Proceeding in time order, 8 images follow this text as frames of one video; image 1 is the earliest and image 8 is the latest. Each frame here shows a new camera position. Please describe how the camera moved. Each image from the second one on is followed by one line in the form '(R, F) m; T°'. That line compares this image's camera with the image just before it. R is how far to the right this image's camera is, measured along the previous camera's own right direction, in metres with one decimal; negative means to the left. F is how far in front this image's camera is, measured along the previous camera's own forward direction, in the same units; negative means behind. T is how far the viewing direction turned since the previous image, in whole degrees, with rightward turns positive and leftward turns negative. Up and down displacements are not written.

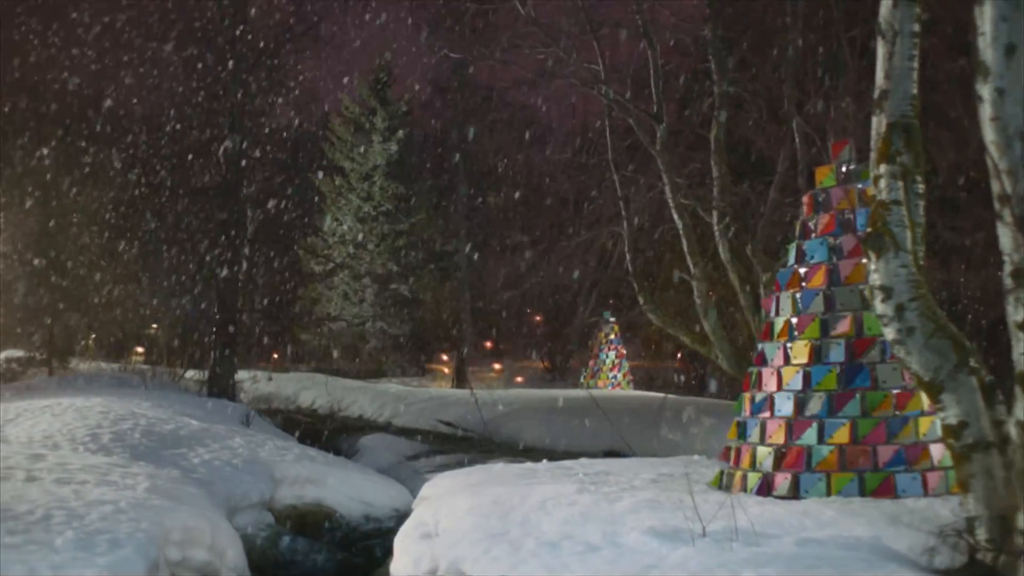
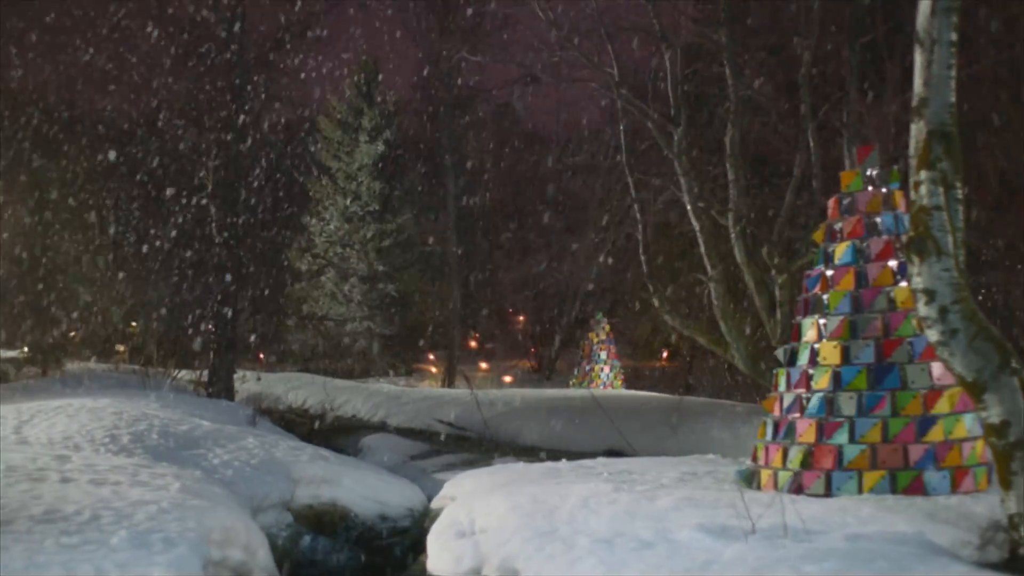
(-0.5, -0.2) m; +1°
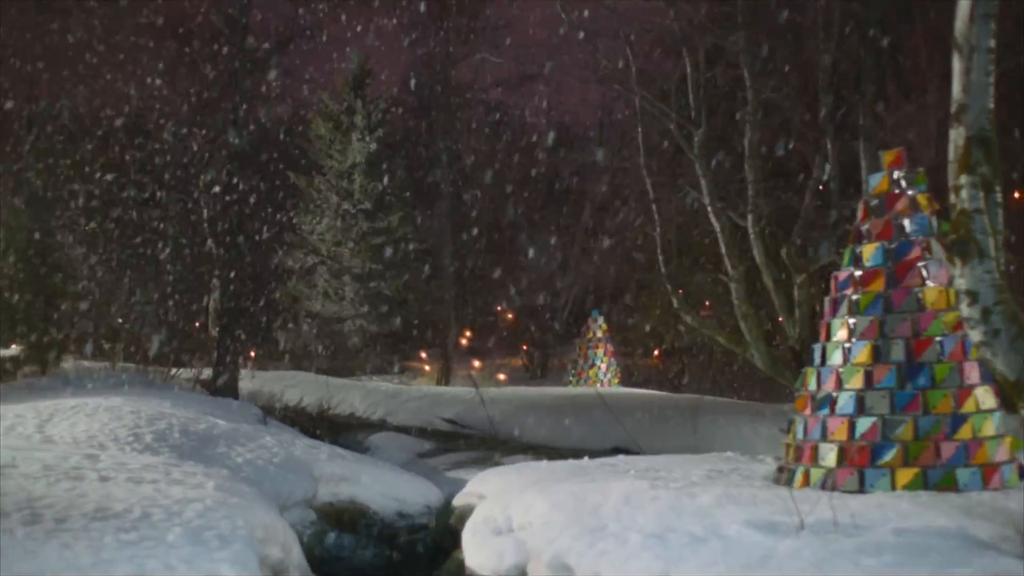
(-0.4, -0.2) m; +1°
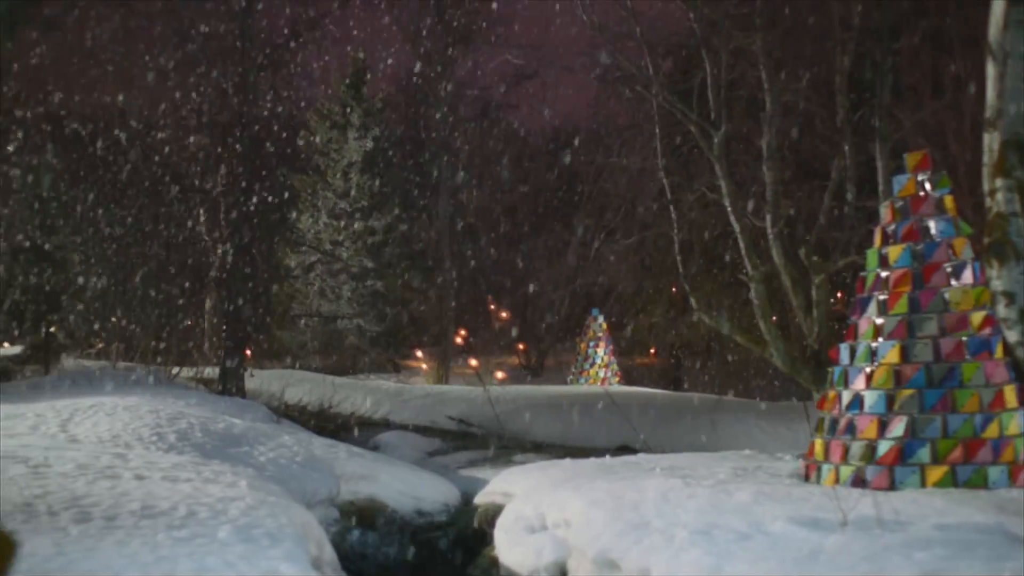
(-0.4, -0.1) m; 0°
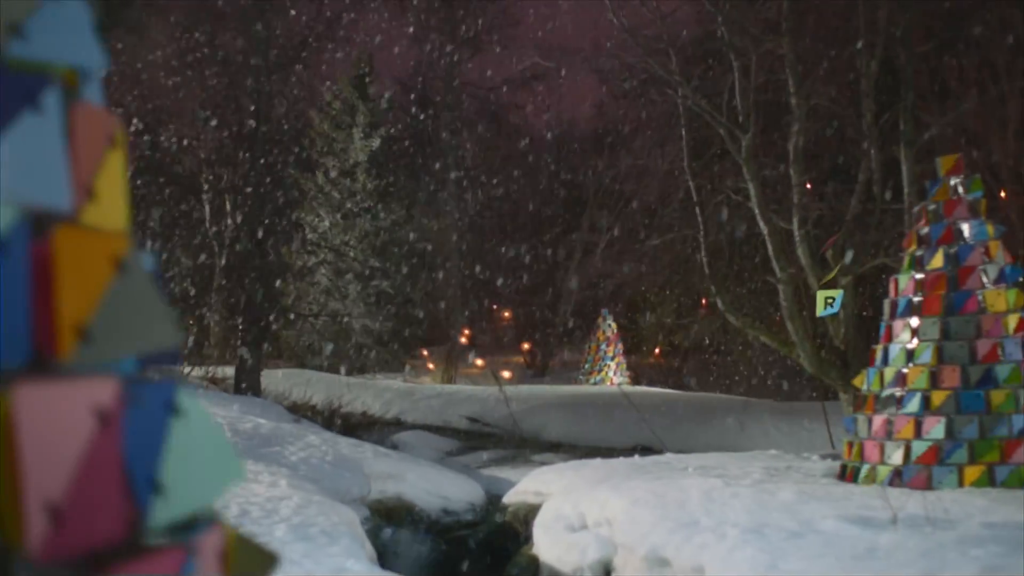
(-0.4, -0.2) m; 0°
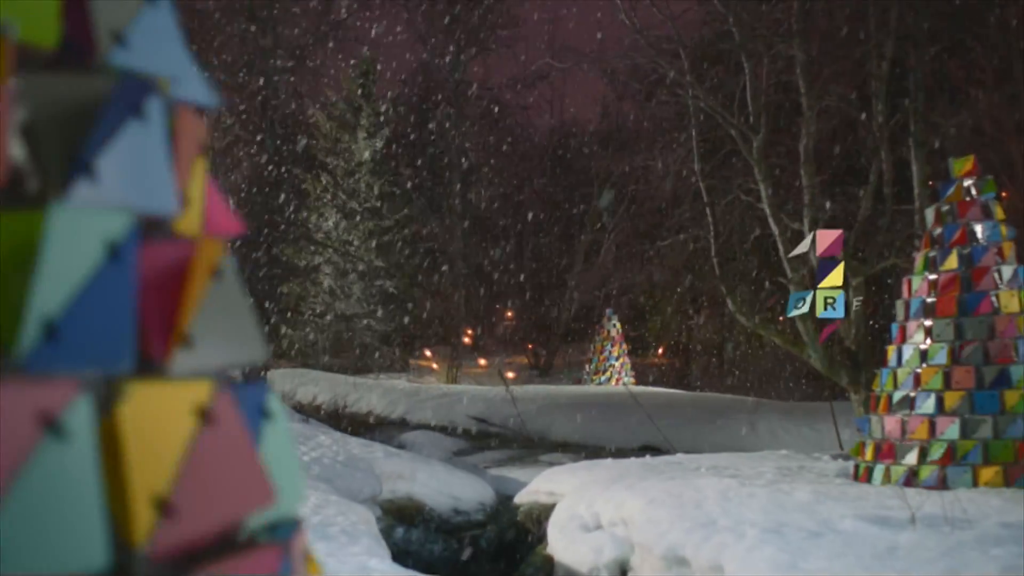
(-0.1, -0.1) m; 0°
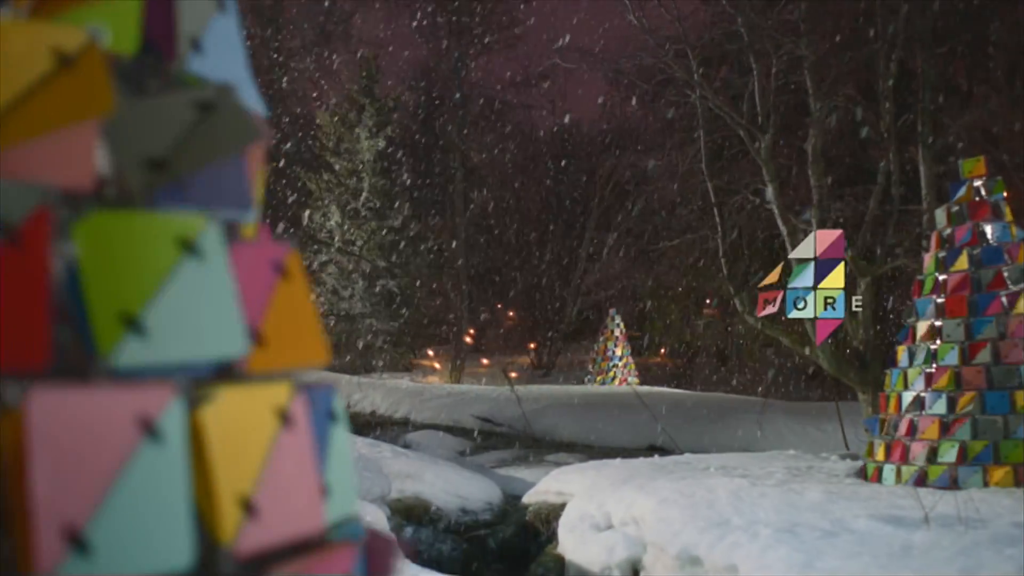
(-0.1, 0.0) m; 0°
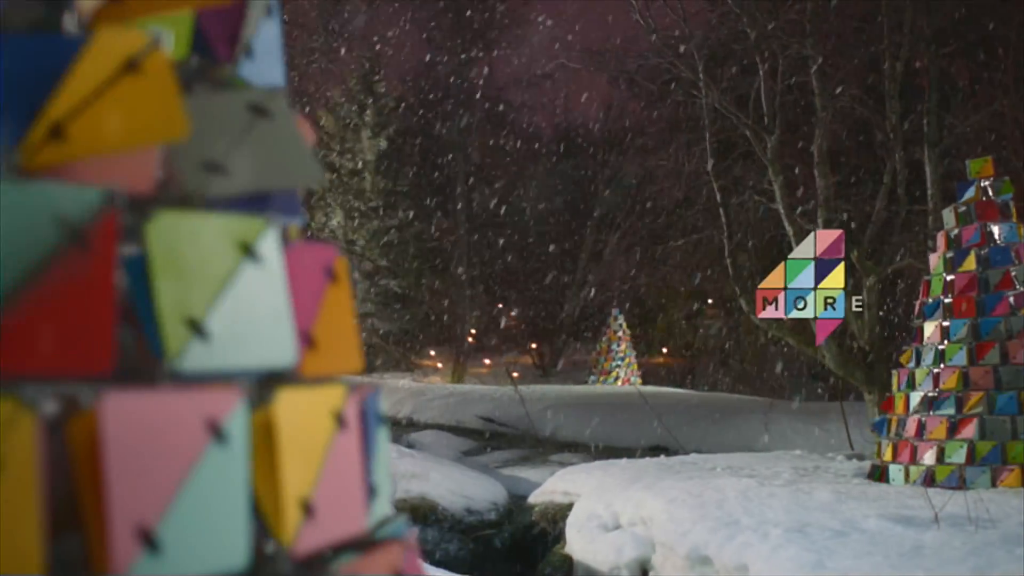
(-0.1, 0.0) m; 0°
